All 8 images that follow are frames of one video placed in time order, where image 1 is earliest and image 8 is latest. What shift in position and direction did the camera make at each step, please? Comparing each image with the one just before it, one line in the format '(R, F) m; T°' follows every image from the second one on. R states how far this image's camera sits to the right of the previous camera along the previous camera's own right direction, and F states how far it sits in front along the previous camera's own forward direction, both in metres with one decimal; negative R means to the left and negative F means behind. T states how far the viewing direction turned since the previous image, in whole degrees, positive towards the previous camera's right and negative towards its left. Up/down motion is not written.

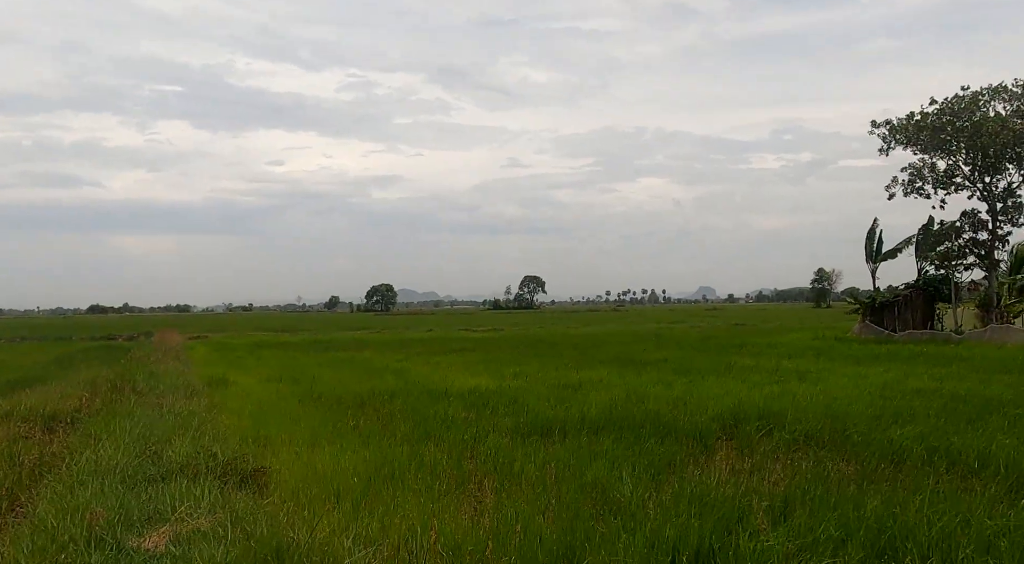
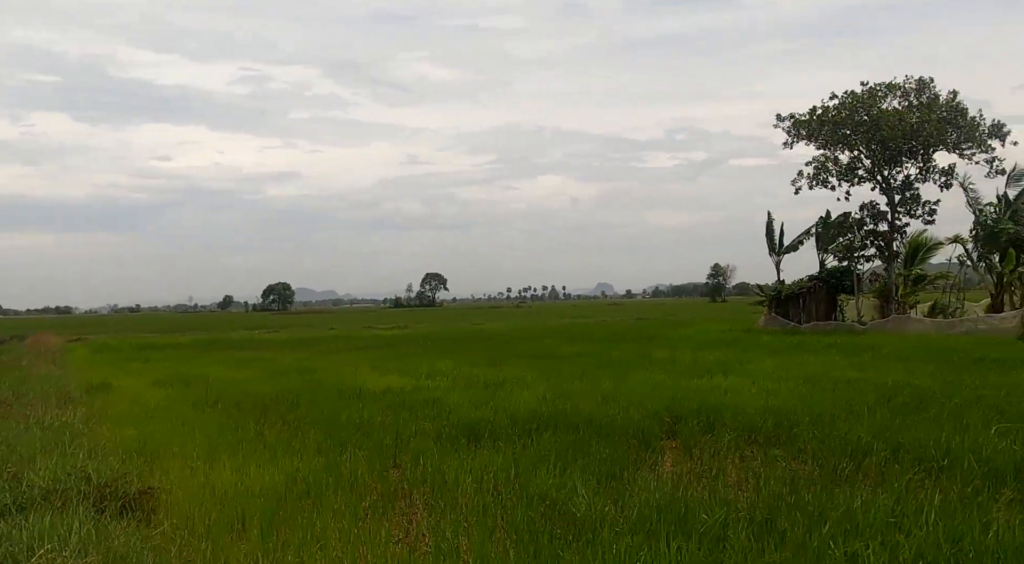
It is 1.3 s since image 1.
(-0.1, +0.5) m; +7°
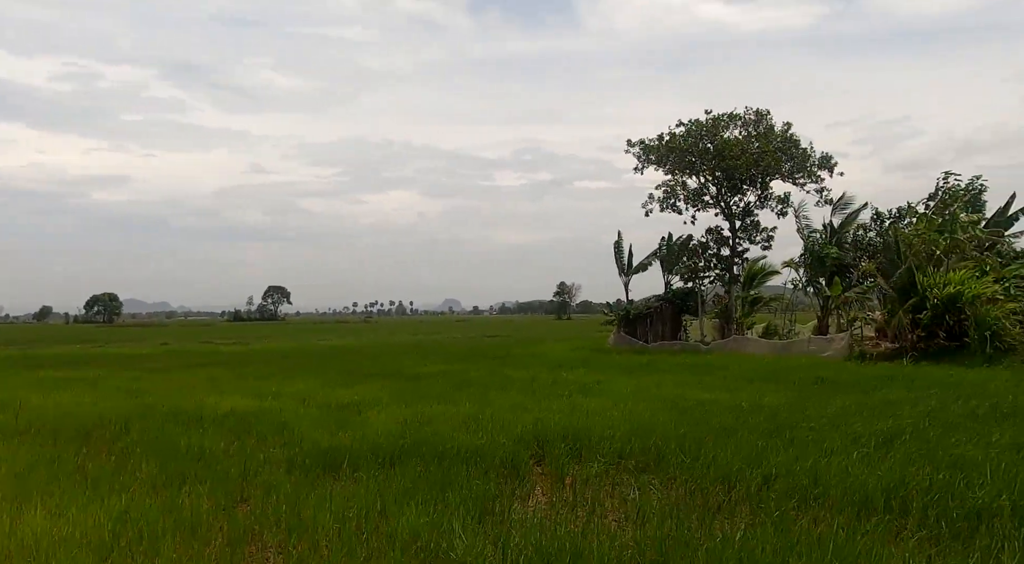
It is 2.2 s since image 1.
(-0.1, +0.3) m; +10°
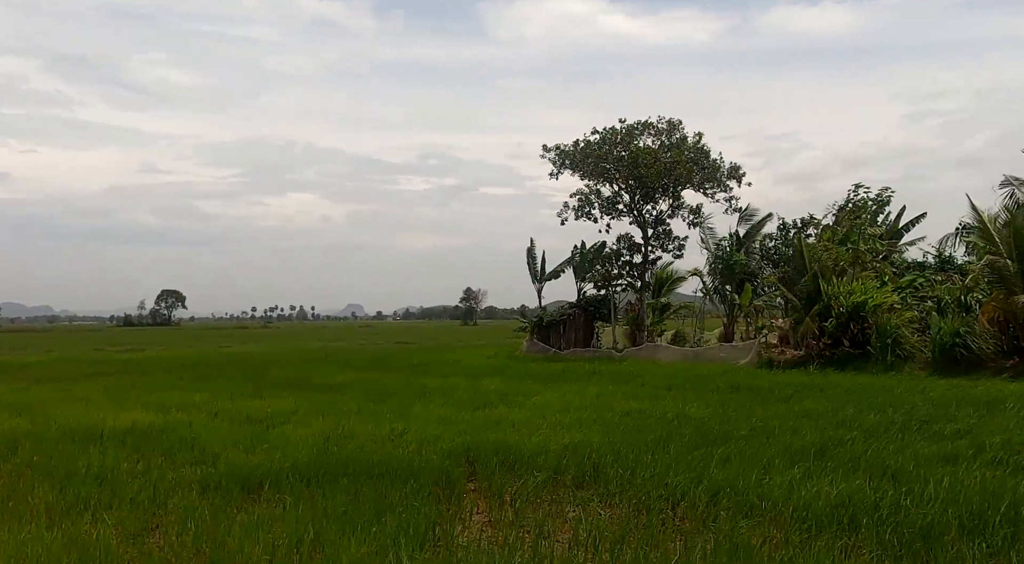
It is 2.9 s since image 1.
(-0.2, +0.2) m; +6°
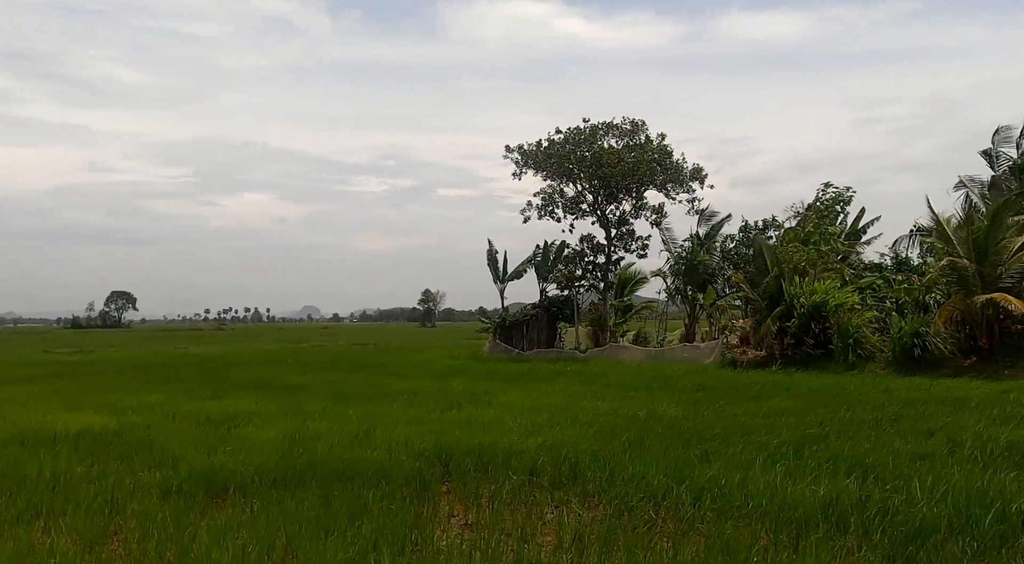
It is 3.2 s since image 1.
(+0.4, -0.6) m; -16°
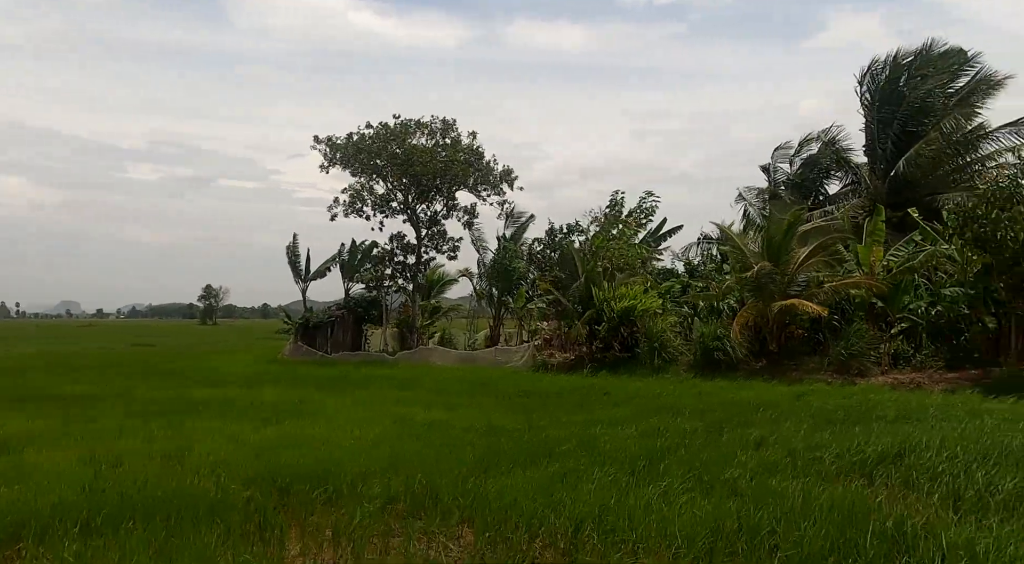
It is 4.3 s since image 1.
(-0.6, +0.7) m; +14°
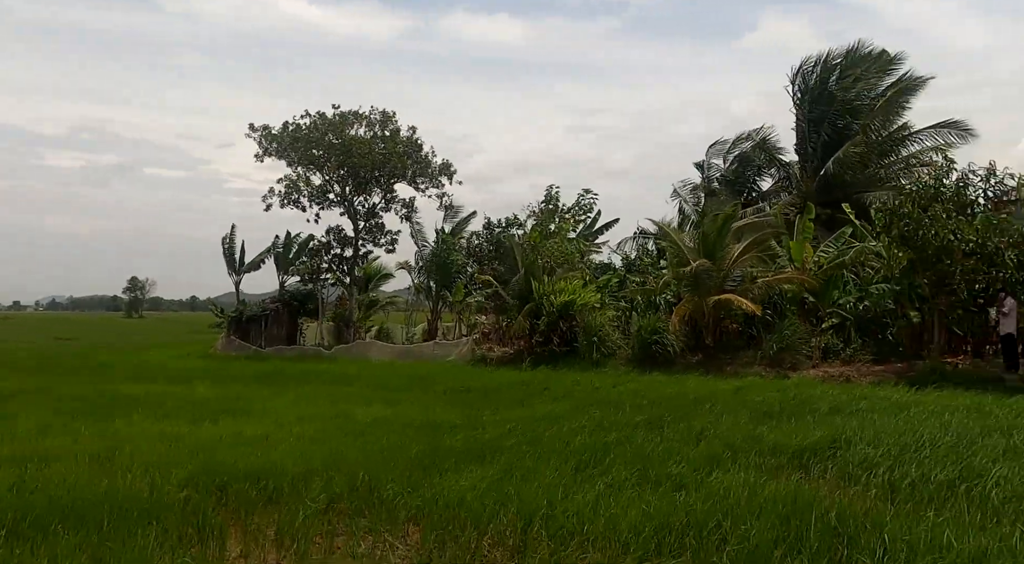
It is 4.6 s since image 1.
(+0.7, -0.2) m; -14°
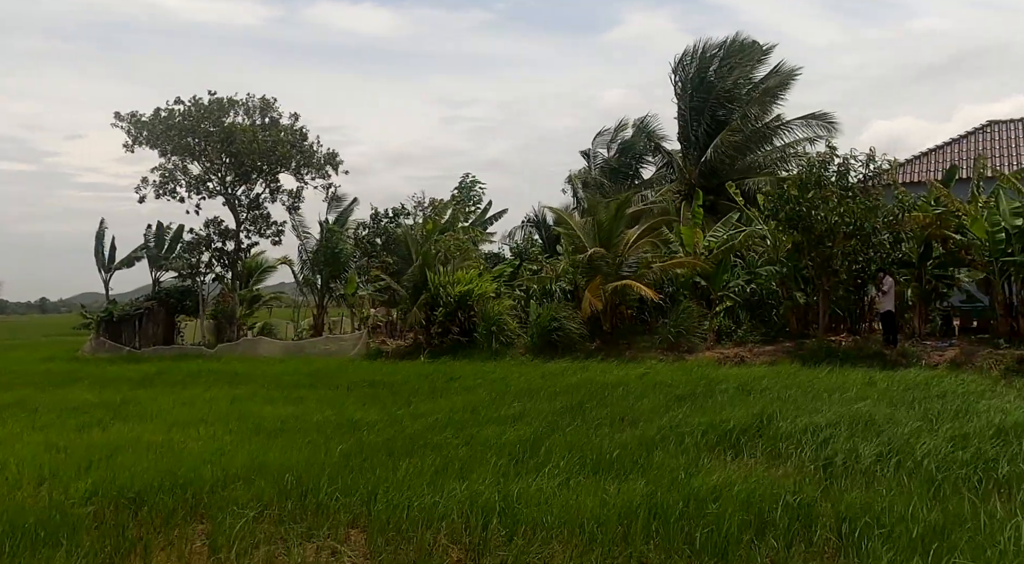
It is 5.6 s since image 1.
(-0.4, +0.2) m; +8°
